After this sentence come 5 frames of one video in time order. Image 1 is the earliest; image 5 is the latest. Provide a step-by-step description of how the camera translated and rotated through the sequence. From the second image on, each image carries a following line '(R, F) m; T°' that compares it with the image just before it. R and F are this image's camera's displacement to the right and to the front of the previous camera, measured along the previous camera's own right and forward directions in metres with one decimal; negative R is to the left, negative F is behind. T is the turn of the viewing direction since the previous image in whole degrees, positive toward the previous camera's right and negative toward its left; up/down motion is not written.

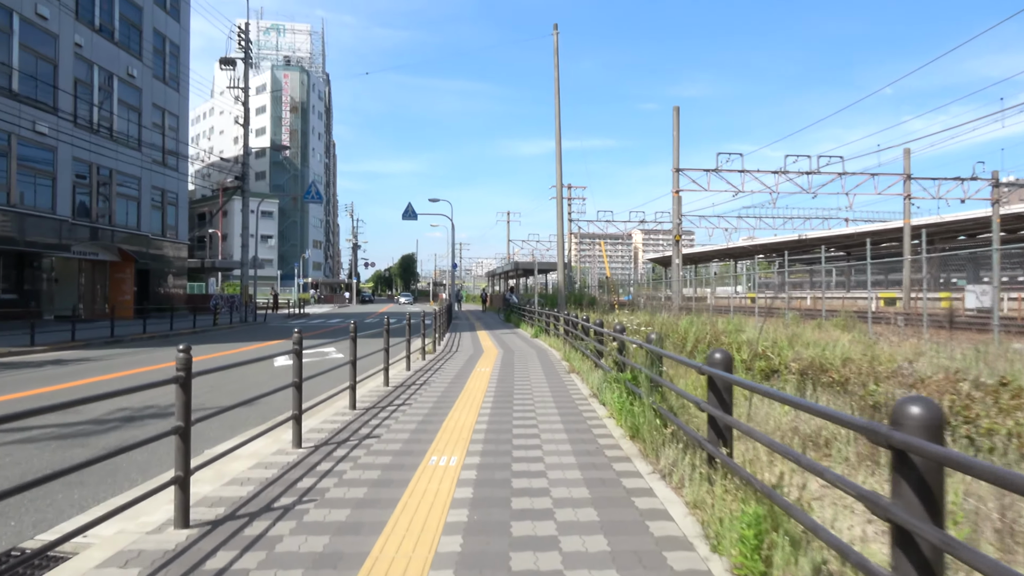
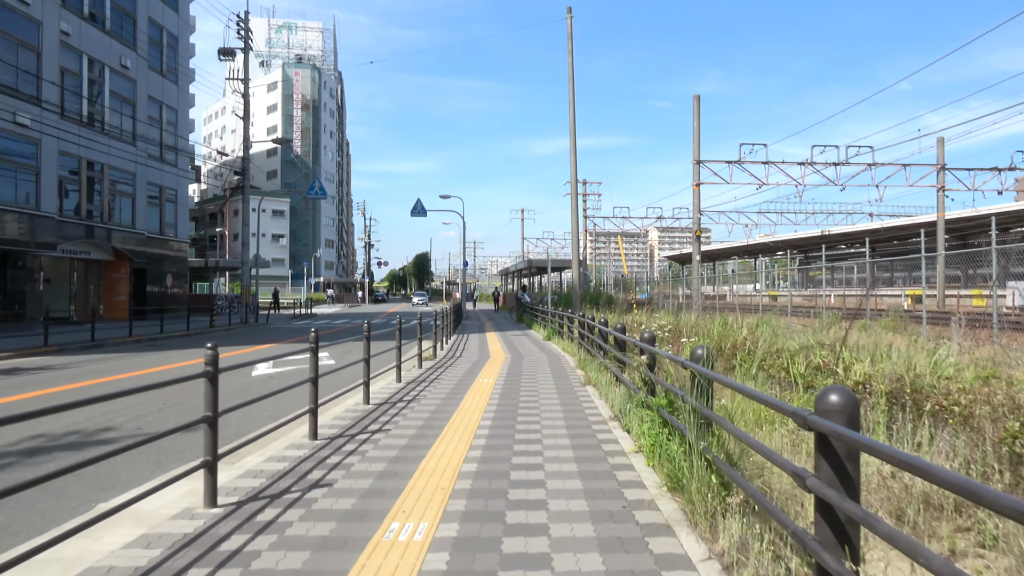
(+0.1, +0.8) m; -1°
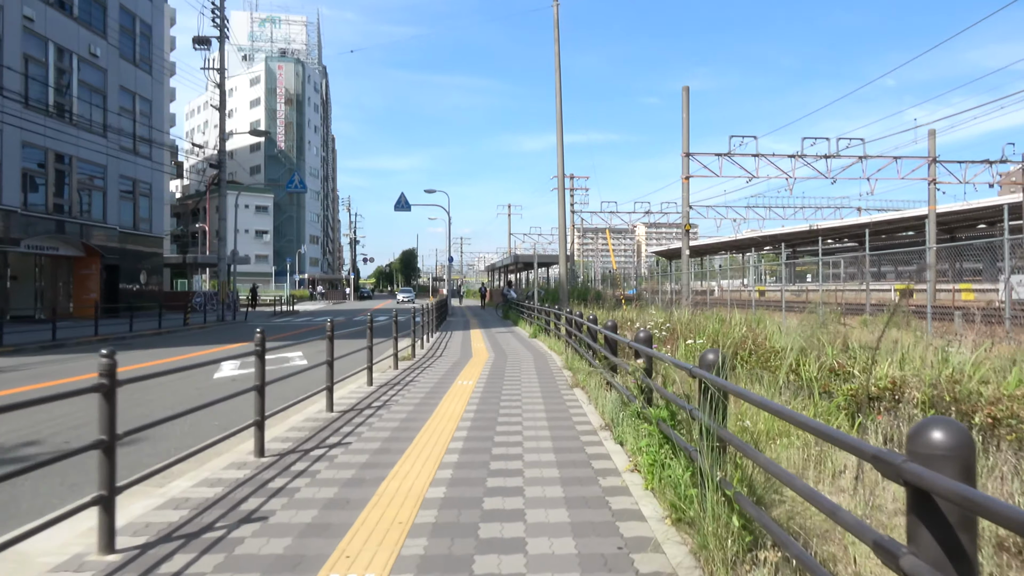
(0.0, +0.4) m; +1°
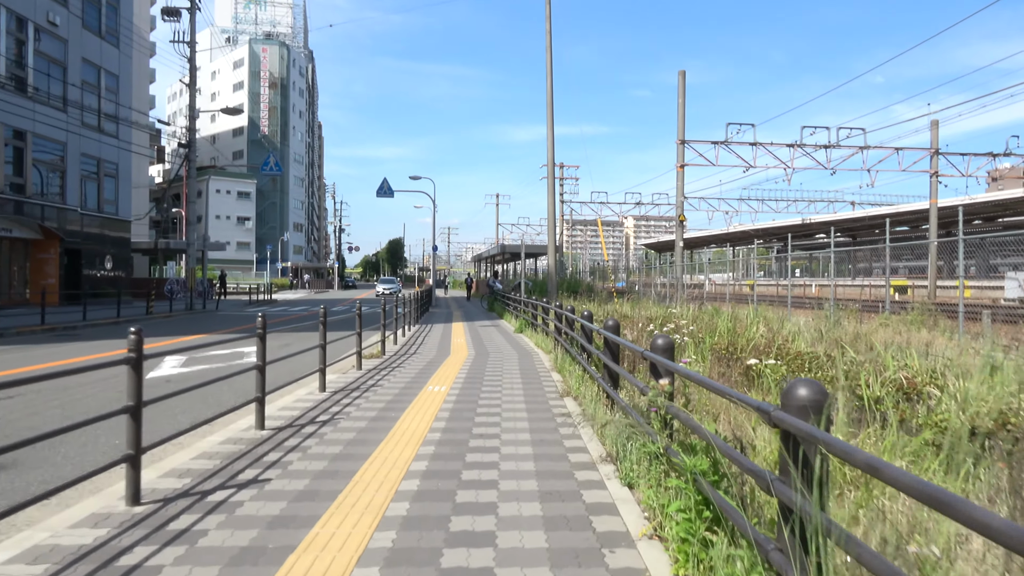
(0.0, +0.7) m; +1°
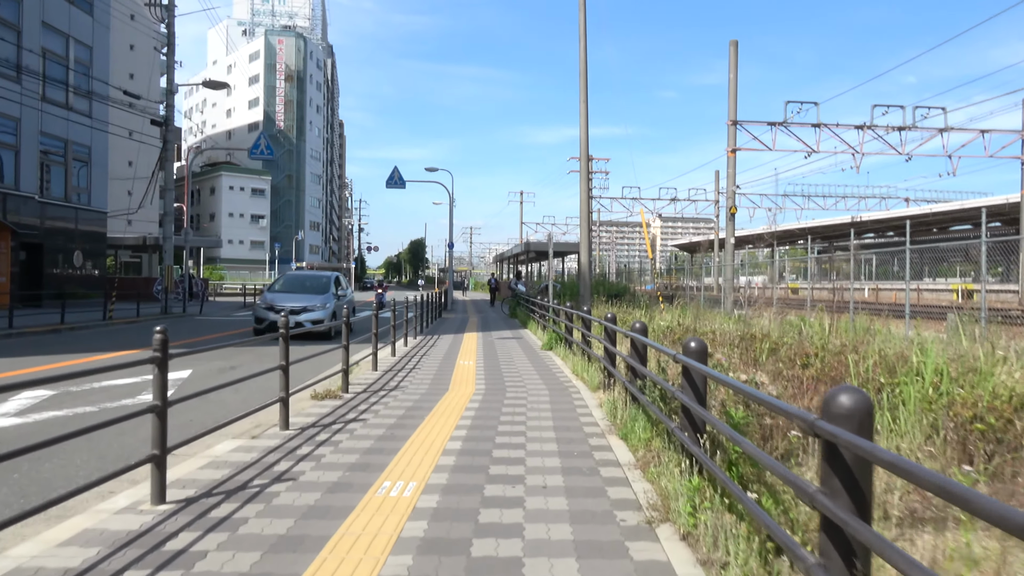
(0.0, +0.2) m; -2°
